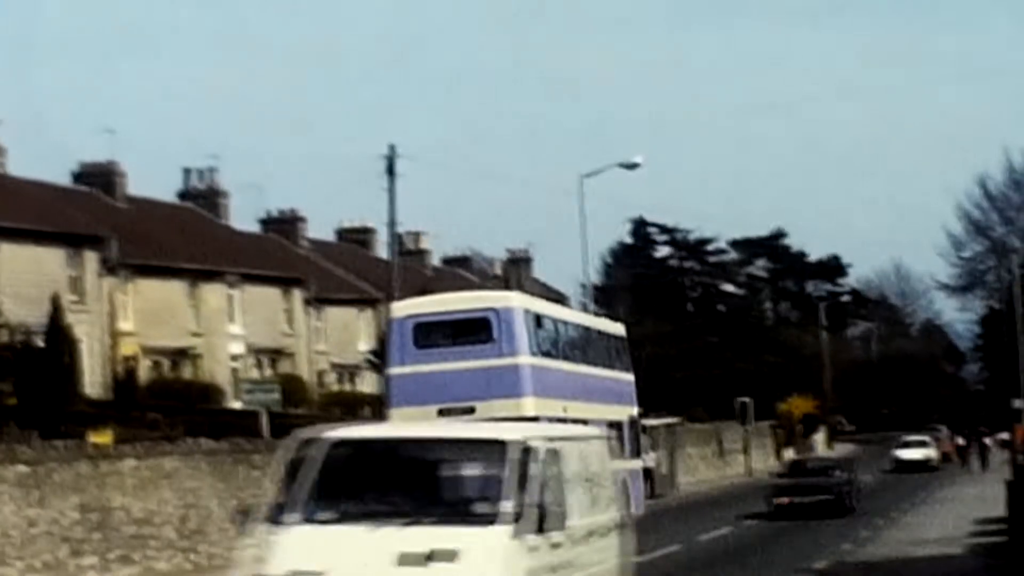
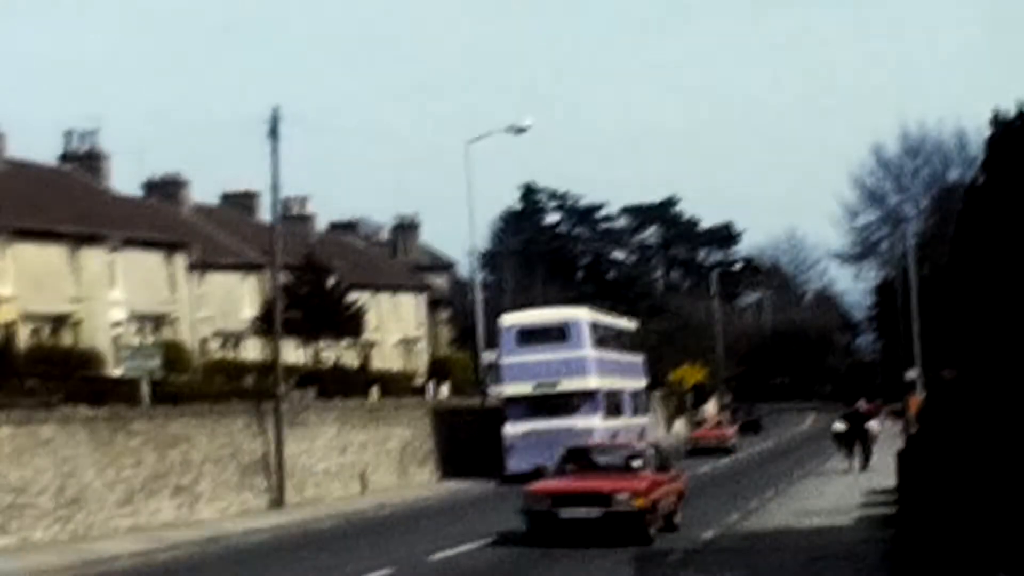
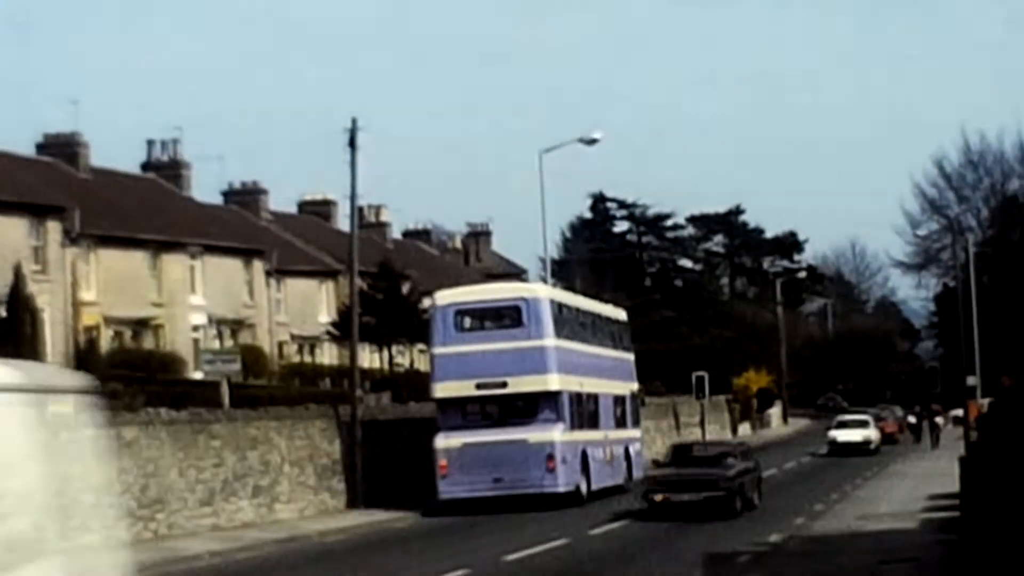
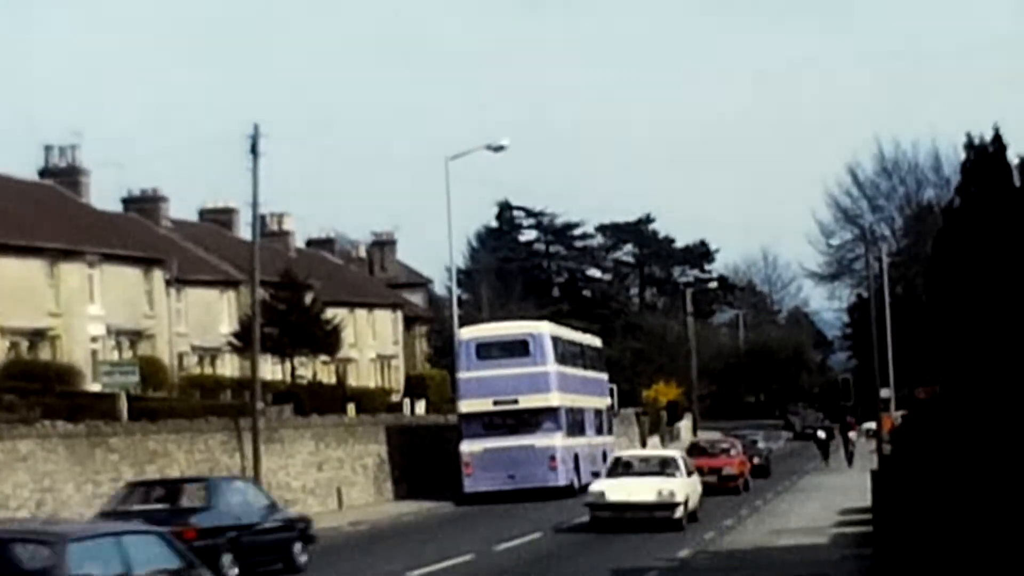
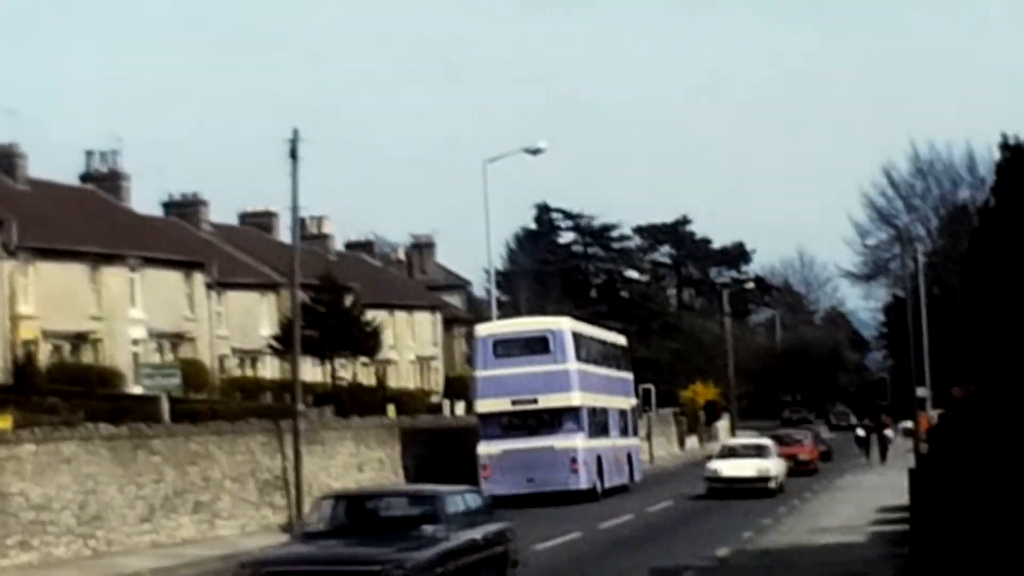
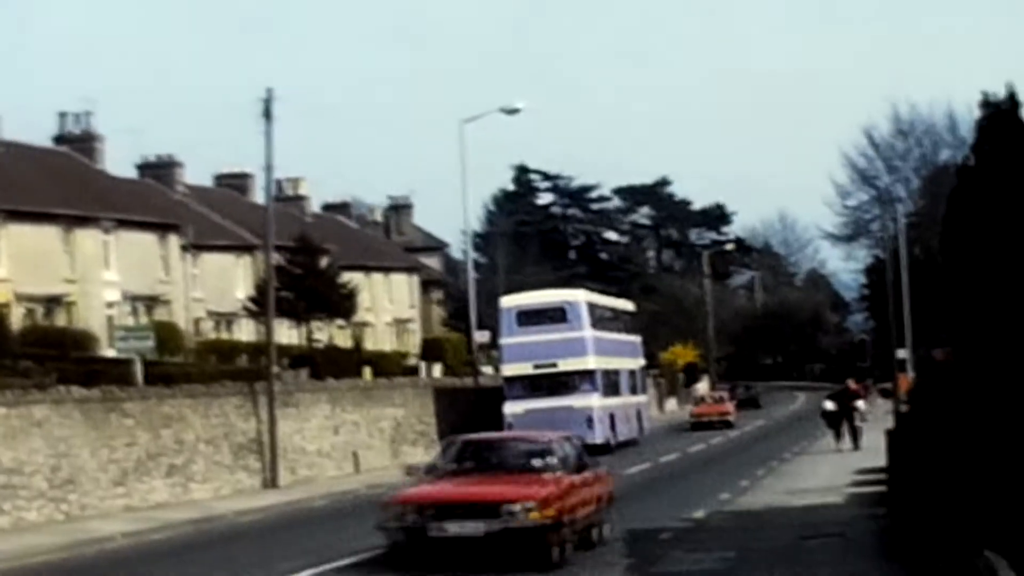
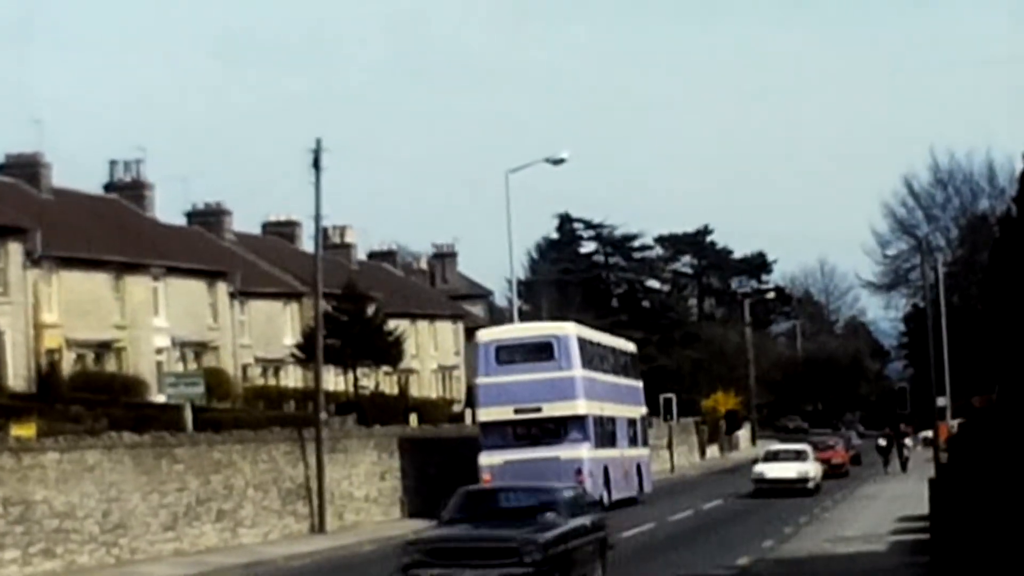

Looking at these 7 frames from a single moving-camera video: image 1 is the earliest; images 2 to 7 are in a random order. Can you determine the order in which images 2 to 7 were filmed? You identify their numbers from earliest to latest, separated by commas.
3, 7, 5, 4, 2, 6
